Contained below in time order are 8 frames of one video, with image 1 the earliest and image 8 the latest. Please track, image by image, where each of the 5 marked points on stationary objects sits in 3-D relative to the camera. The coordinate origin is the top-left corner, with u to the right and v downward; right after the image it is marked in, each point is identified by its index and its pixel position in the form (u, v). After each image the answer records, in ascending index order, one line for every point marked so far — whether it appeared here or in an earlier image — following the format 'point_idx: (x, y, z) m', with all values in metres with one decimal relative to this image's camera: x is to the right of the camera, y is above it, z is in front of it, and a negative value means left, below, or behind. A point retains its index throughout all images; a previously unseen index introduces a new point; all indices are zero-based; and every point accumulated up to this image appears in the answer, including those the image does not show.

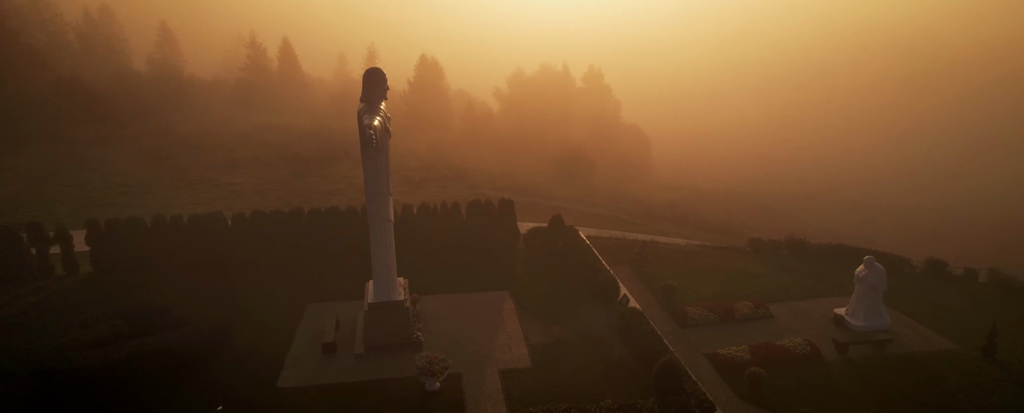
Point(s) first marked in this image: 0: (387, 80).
0: (-2.6, +2.7, +11.7) m
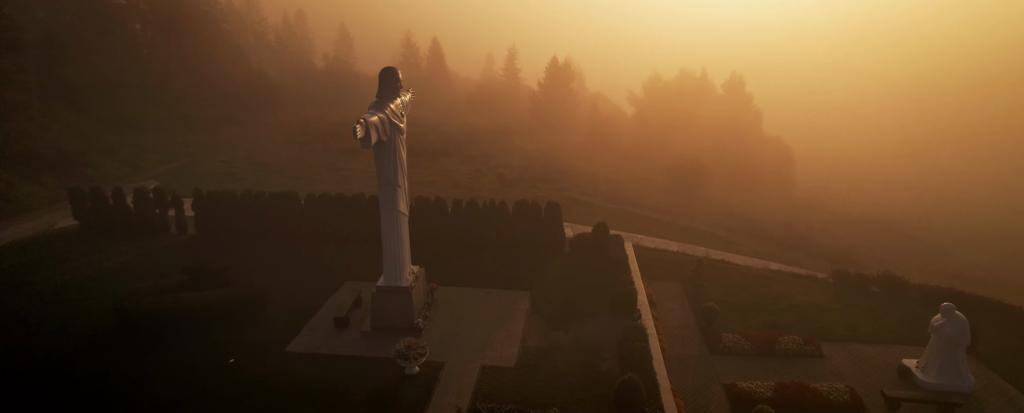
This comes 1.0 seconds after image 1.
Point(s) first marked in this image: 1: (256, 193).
0: (-2.5, +2.9, +12.5) m
1: (-8.8, +0.4, +20.0) m
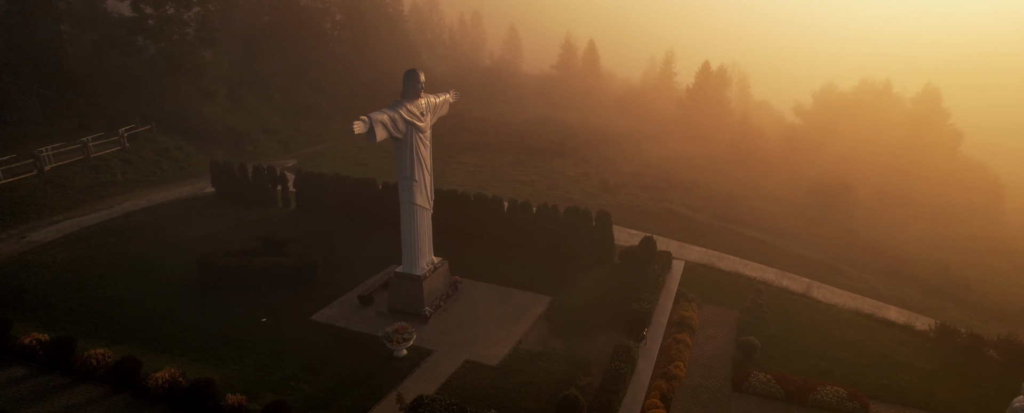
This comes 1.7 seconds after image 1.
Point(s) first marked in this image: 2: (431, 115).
0: (-2.1, +3.0, +13.3) m
1: (-6.4, +1.0, +22.3) m
2: (-2.0, +2.3, +14.2) m
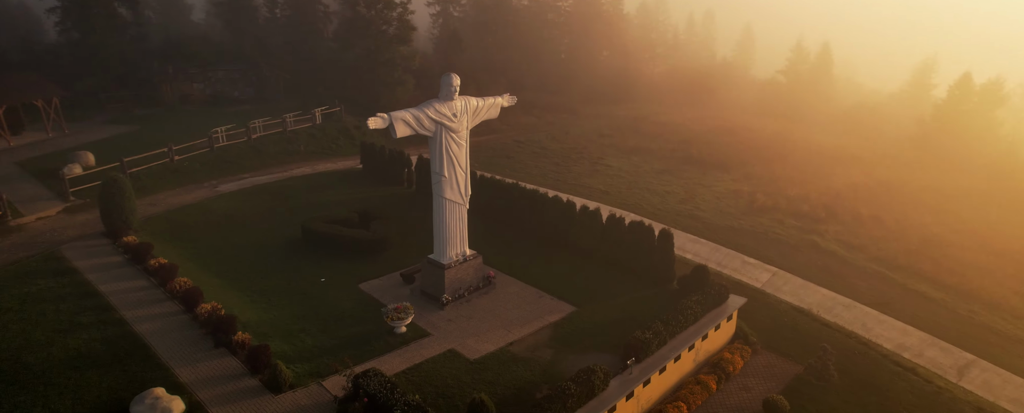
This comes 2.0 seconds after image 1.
0: (-1.5, +3.2, +14.2) m
1: (-2.4, +1.5, +24.2) m
2: (-1.1, +2.4, +15.0) m
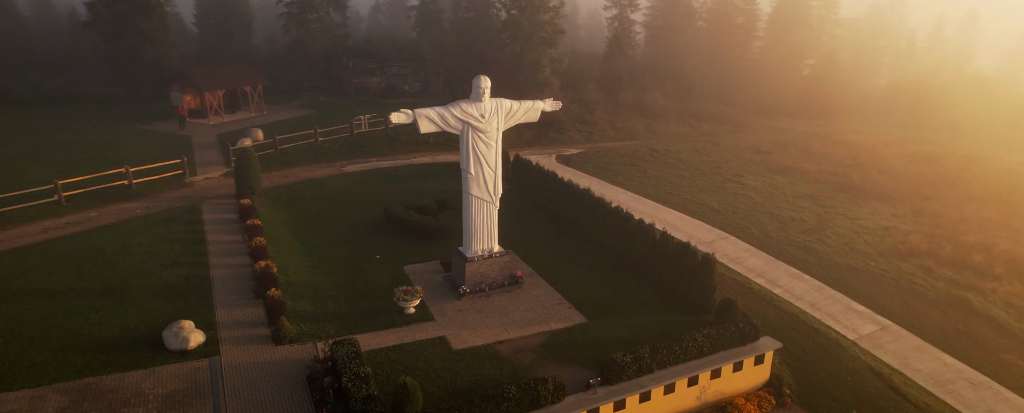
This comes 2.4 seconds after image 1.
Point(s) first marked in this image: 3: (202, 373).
0: (-0.8, +3.2, +14.7) m
1: (+1.2, +1.5, +24.5) m
2: (-0.2, +2.5, +15.4) m
3: (-6.9, -3.7, +12.2) m
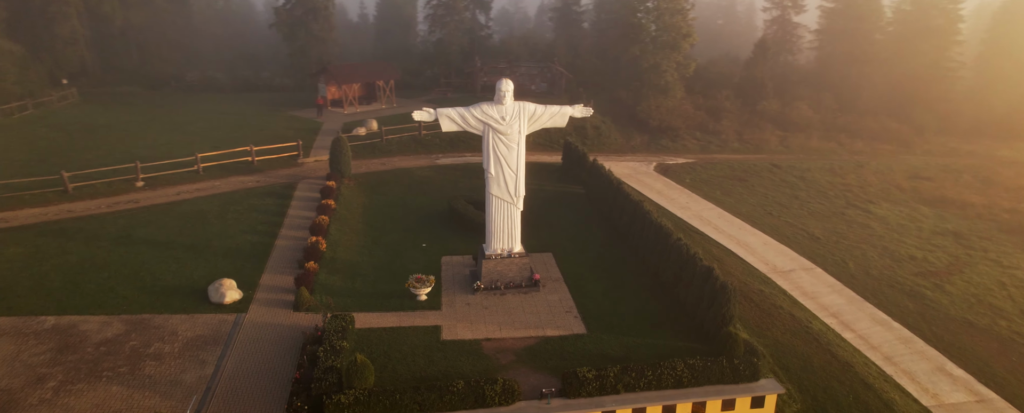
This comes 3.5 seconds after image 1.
0: (-0.2, +3.2, +15.0) m
1: (+4.1, +1.2, +24.0) m
2: (+0.4, +2.4, +15.5) m
3: (-7.4, -3.1, +14.2) m
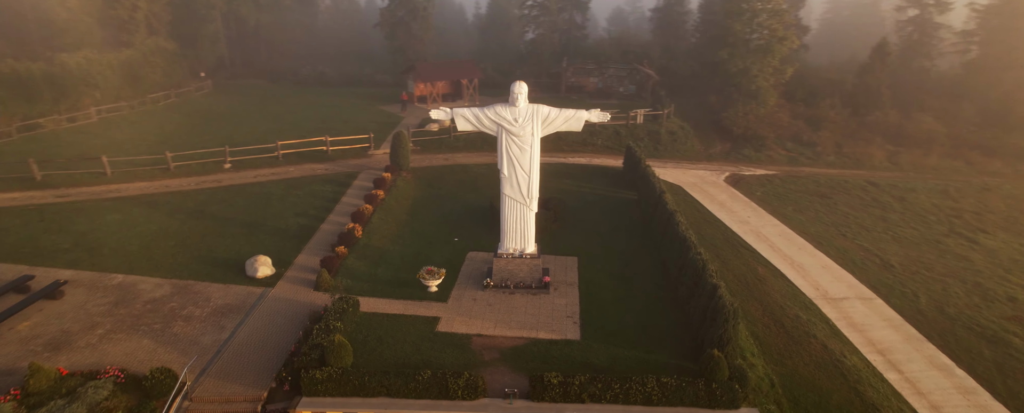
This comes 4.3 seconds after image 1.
0: (+0.2, +3.2, +15.2) m
1: (+5.9, +0.8, +23.2) m
2: (+0.8, +2.3, +15.6) m
3: (-7.5, -2.6, +15.8) m
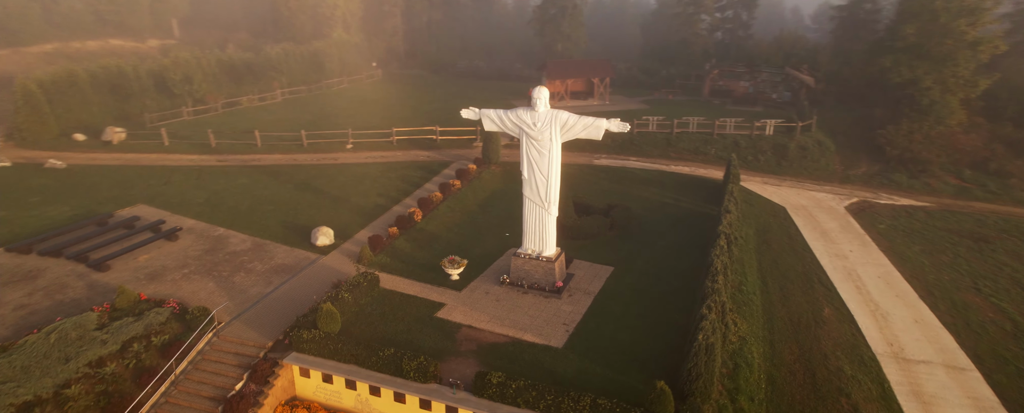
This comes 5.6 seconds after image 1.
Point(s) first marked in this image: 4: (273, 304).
0: (+0.7, +3.1, +15.4) m
1: (+8.3, 0.0, +21.4) m
2: (+1.4, +2.2, +15.7) m
3: (-7.0, -1.9, +18.4) m
4: (-6.9, -2.8, +15.9) m
